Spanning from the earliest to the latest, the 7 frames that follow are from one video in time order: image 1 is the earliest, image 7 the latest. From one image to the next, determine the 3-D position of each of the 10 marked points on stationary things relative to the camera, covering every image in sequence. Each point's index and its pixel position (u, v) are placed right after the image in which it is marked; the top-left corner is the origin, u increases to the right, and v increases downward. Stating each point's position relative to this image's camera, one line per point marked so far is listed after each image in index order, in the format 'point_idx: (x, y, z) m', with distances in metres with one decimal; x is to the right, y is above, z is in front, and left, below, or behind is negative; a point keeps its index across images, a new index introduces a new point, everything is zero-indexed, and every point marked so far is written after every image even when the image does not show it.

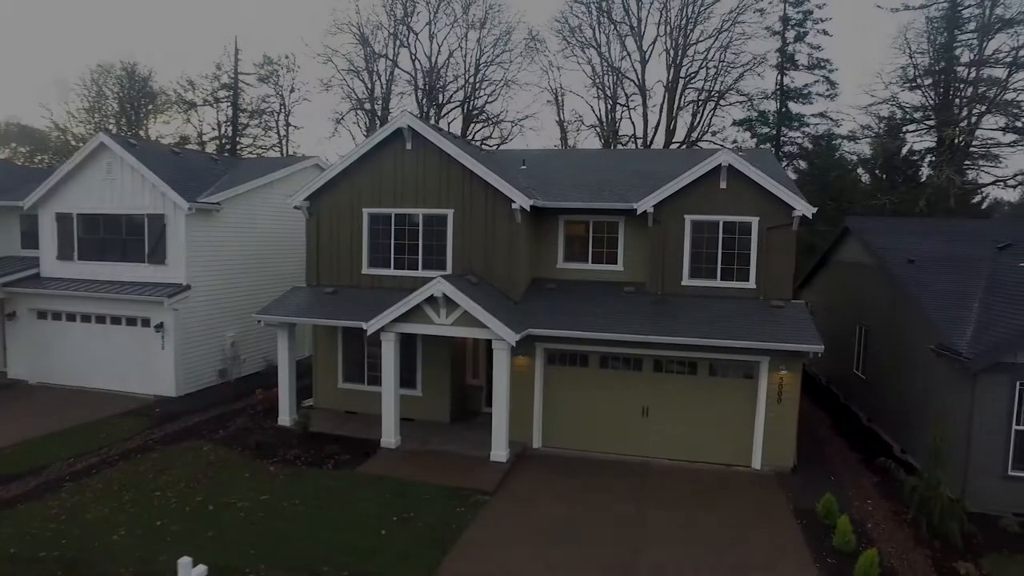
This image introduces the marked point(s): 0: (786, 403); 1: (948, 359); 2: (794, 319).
0: (+5.2, -2.2, +11.5) m
1: (+7.6, -1.2, +10.6) m
2: (+5.5, -0.6, +11.8) m
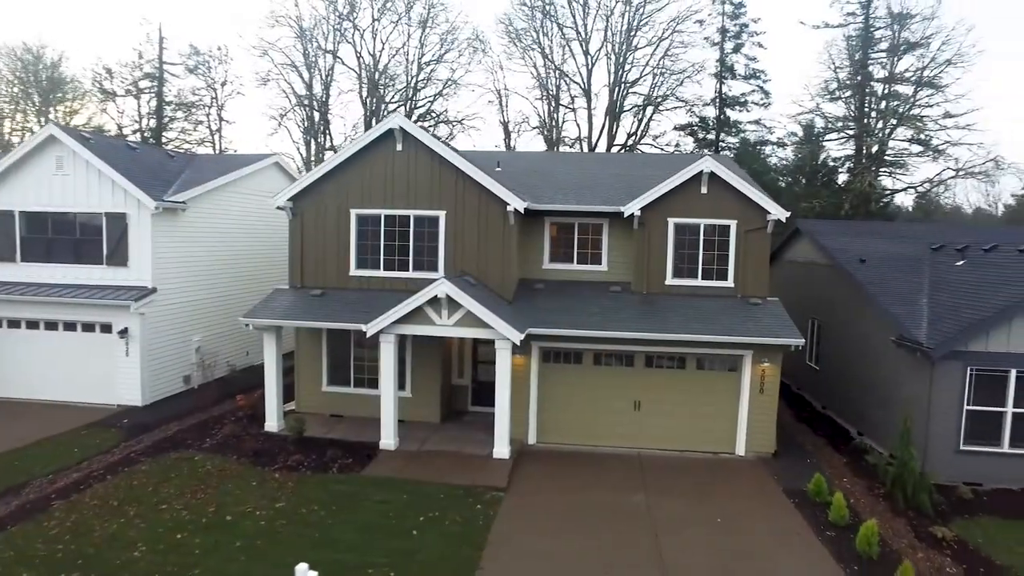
0: (+5.3, -2.2, +12.4) m
1: (+7.7, -1.2, +11.8) m
2: (+5.5, -0.6, +12.8) m
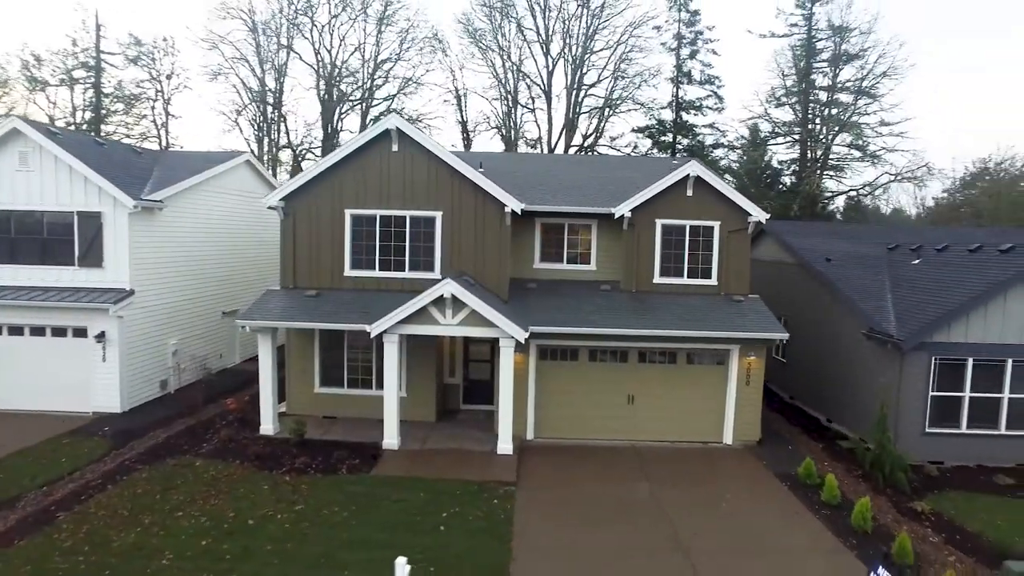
0: (+5.3, -2.1, +13.2) m
1: (+7.8, -1.1, +12.8) m
2: (+5.4, -0.5, +13.6) m
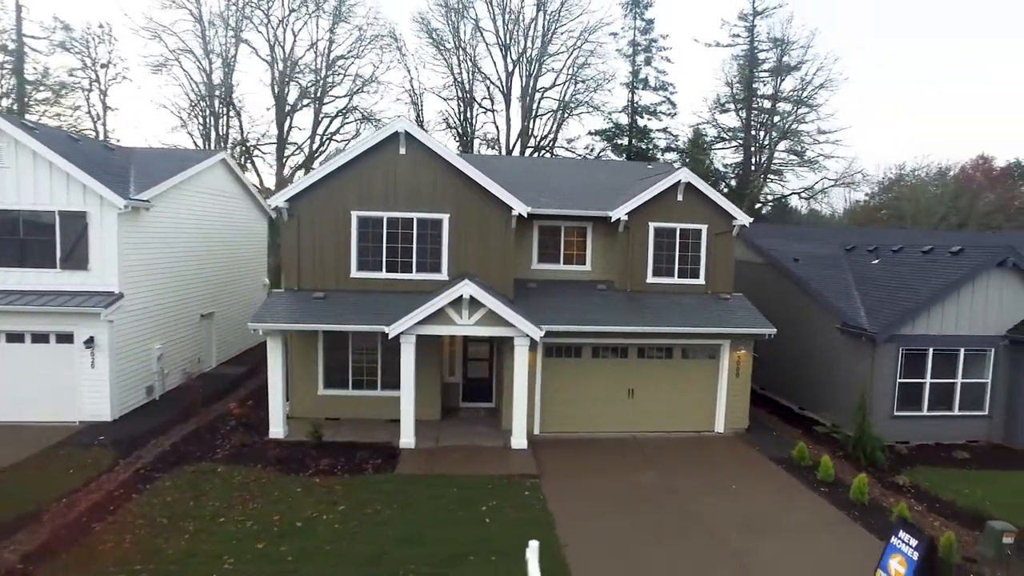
0: (+5.4, -2.1, +14.2) m
1: (+7.9, -1.1, +14.1) m
2: (+5.5, -0.5, +14.7) m
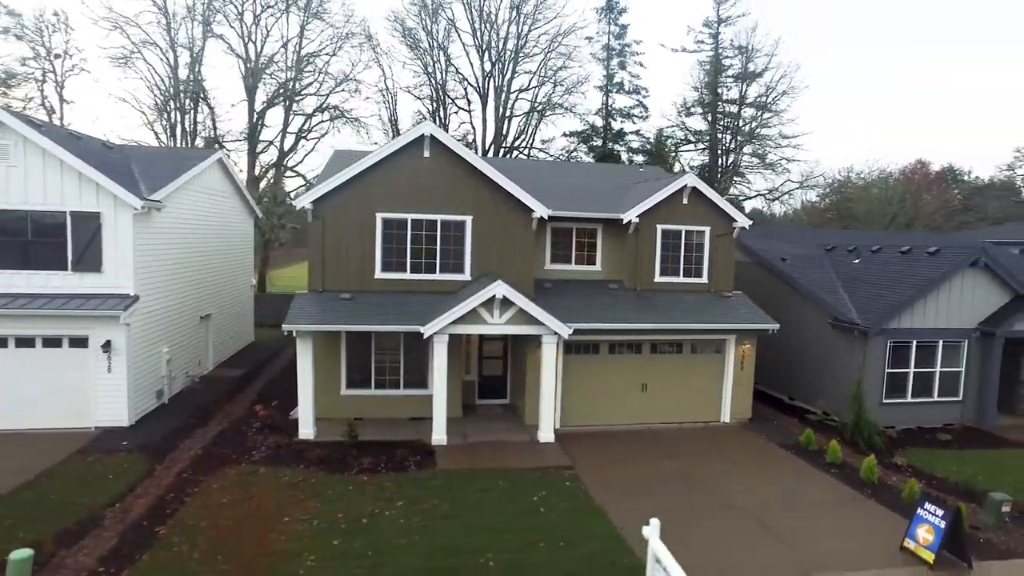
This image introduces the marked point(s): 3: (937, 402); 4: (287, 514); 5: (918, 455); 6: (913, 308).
0: (+5.9, -2.0, +15.2) m
1: (+8.4, -1.0, +15.3) m
2: (+6.0, -0.5, +15.6) m
3: (+10.8, -2.9, +15.3) m
4: (-3.6, -3.5, +9.5) m
5: (+8.8, -3.7, +13.1) m
6: (+9.9, -0.5, +14.8) m
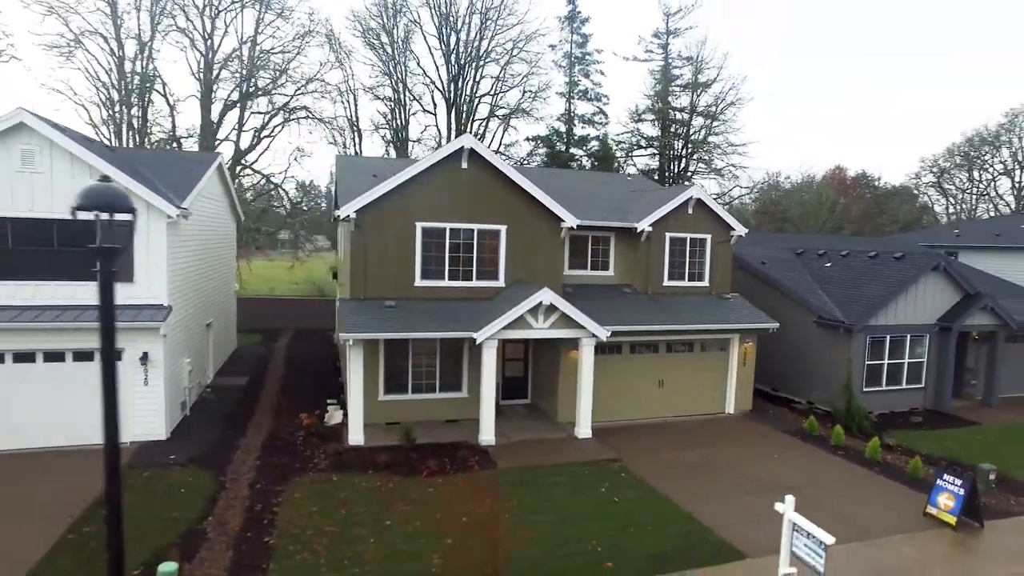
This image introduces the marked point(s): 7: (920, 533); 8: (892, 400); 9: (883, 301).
0: (+6.5, -2.1, +16.7) m
1: (+9.0, -1.1, +17.1) m
2: (+6.5, -0.5, +17.2) m
3: (+11.4, -2.9, +17.5) m
4: (-2.1, -3.7, +9.9) m
5: (+9.7, -3.7, +15.1) m
6: (+10.5, -0.5, +16.9) m
7: (+7.0, -4.2, +10.3) m
8: (+10.9, -3.2, +17.3) m
9: (+10.2, -0.3, +16.7) m
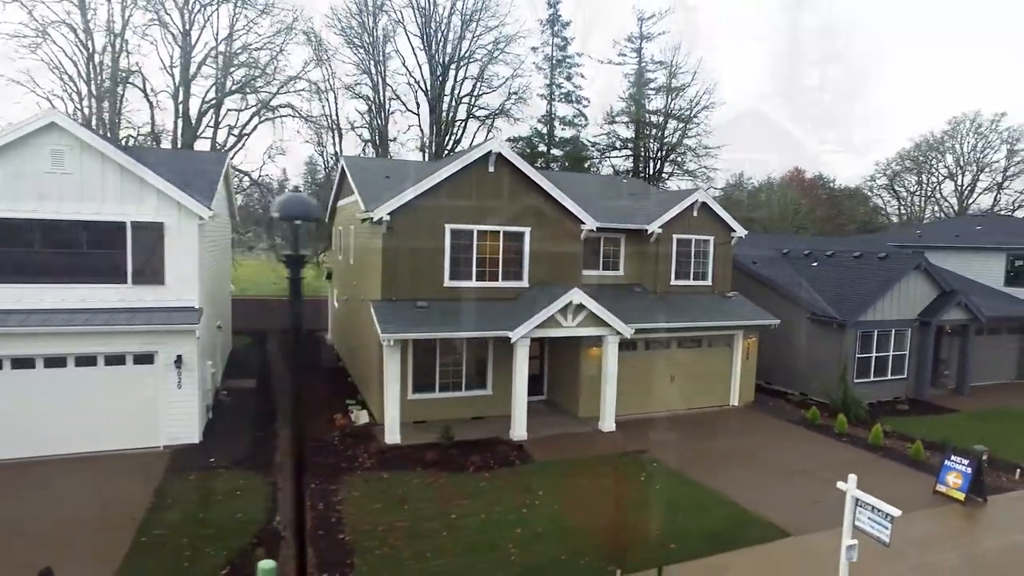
0: (+7.0, -2.1, +17.7) m
1: (+9.4, -1.0, +18.3) m
2: (+6.9, -0.5, +18.1) m
3: (+11.8, -2.9, +18.8) m
4: (-1.1, -3.8, +10.2) m
5: (+10.3, -3.7, +16.3) m
6: (+10.9, -0.5, +18.1) m
7: (+7.9, -4.2, +11.3) m
8: (+11.3, -3.1, +18.6) m
9: (+10.7, -0.3, +17.9) m
